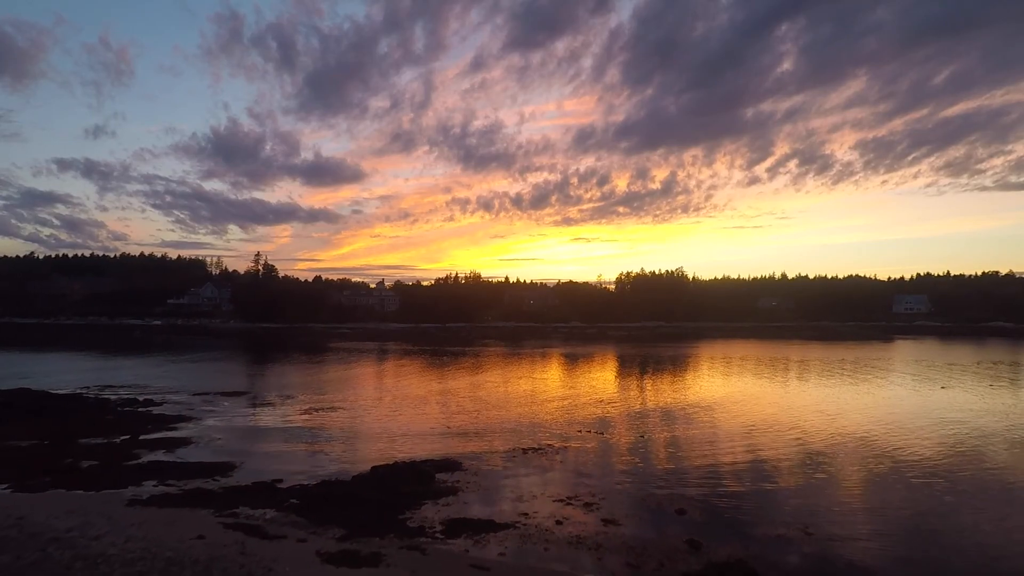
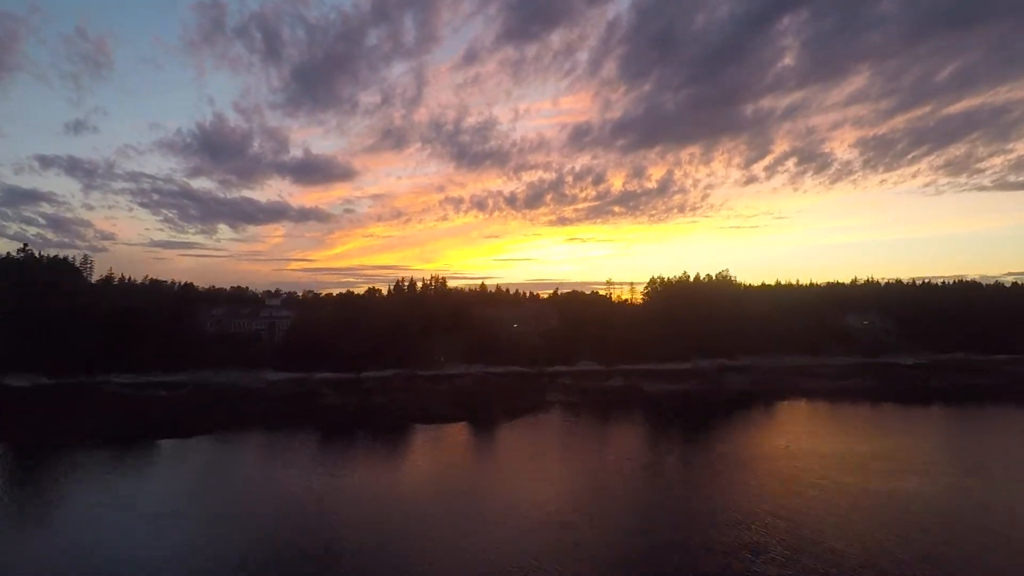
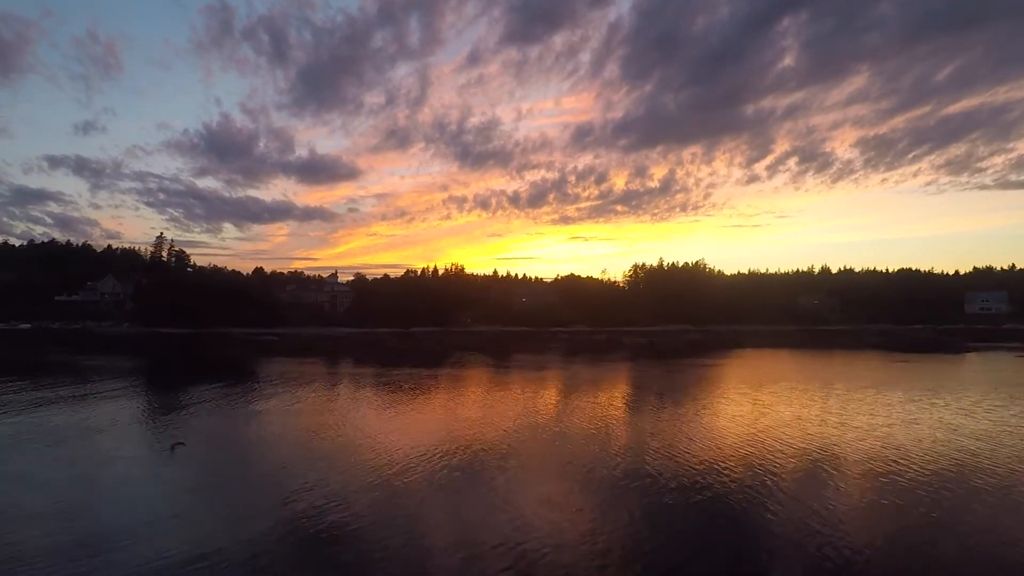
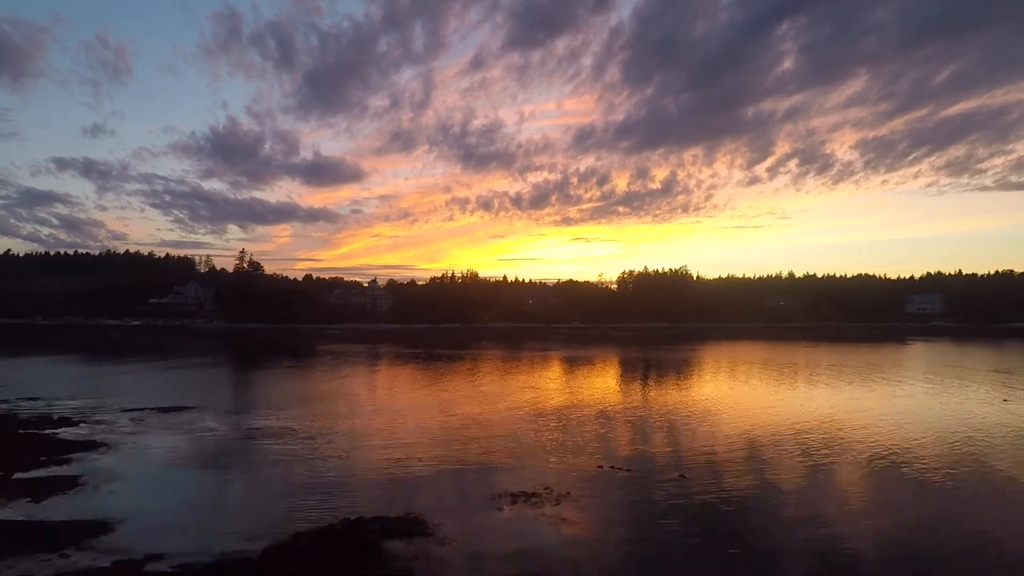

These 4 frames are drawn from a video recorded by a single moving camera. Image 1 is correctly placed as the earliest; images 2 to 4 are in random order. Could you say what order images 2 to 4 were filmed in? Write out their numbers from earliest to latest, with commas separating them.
4, 3, 2
